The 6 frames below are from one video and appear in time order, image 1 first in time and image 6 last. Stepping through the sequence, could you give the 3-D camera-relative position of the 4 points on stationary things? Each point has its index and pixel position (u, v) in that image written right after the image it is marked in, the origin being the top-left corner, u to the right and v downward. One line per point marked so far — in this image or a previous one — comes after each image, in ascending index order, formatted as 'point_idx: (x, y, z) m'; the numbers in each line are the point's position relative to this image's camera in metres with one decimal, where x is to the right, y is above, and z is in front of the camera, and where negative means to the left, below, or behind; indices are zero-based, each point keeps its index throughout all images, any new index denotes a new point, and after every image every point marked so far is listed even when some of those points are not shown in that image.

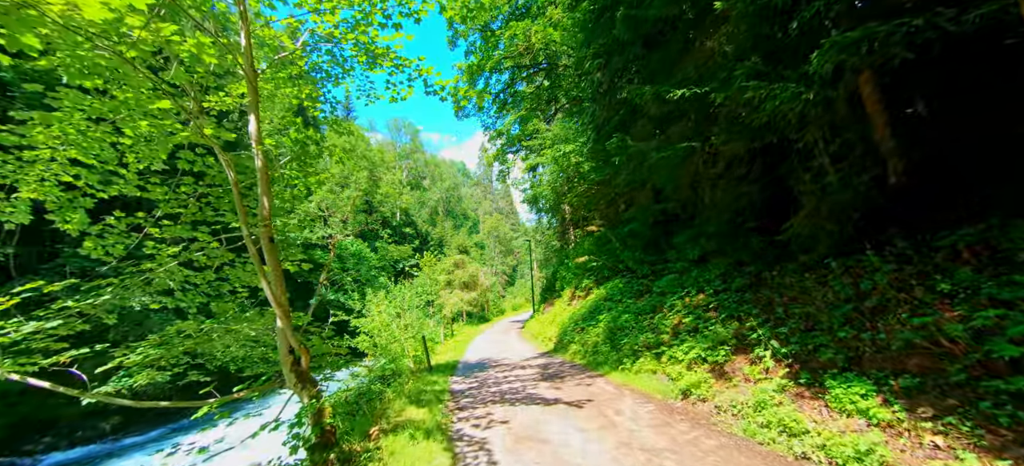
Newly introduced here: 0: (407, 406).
0: (-1.7, -2.8, +6.5) m
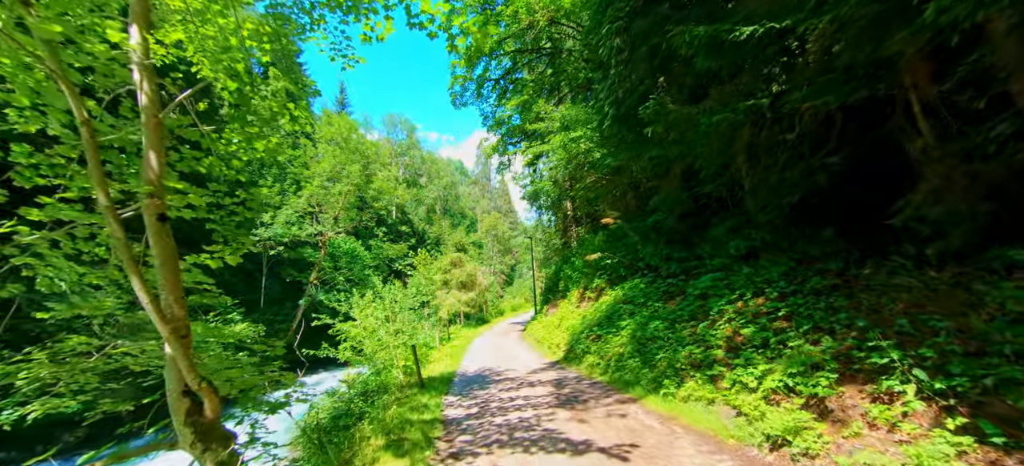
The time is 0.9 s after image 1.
0: (-1.5, -2.6, +4.8) m
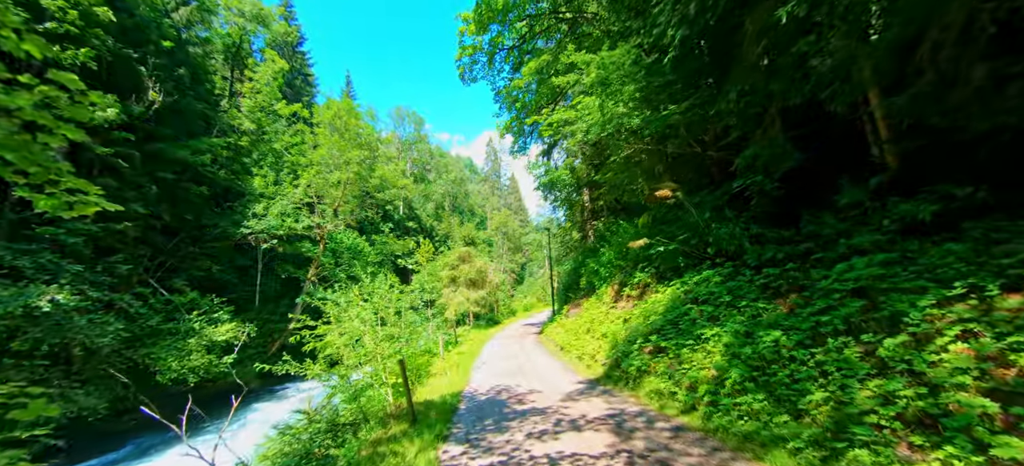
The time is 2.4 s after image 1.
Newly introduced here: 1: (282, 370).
0: (-1.1, -2.1, +2.1) m
1: (-4.4, -2.6, +7.7) m
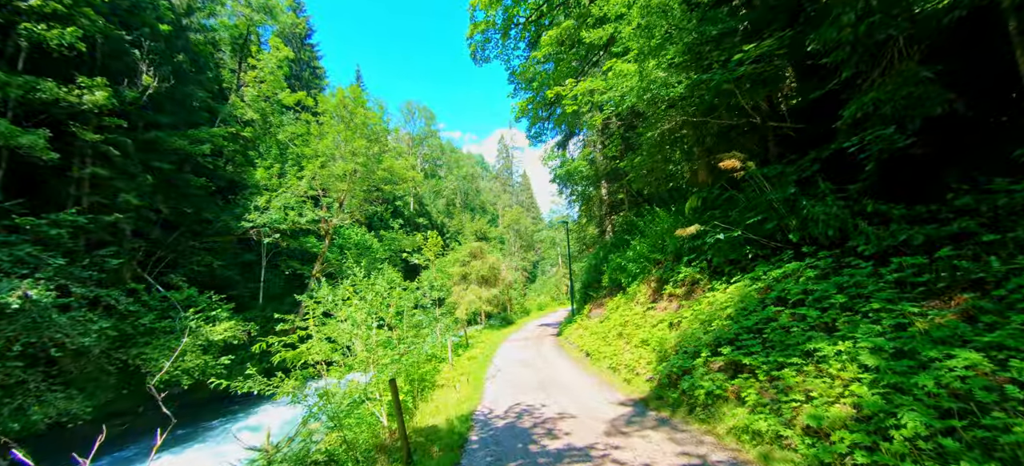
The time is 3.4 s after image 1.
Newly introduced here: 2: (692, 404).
0: (-0.9, -1.8, +0.3) m
1: (-4.0, -2.3, +6.1) m
2: (+2.4, -2.3, +5.6) m
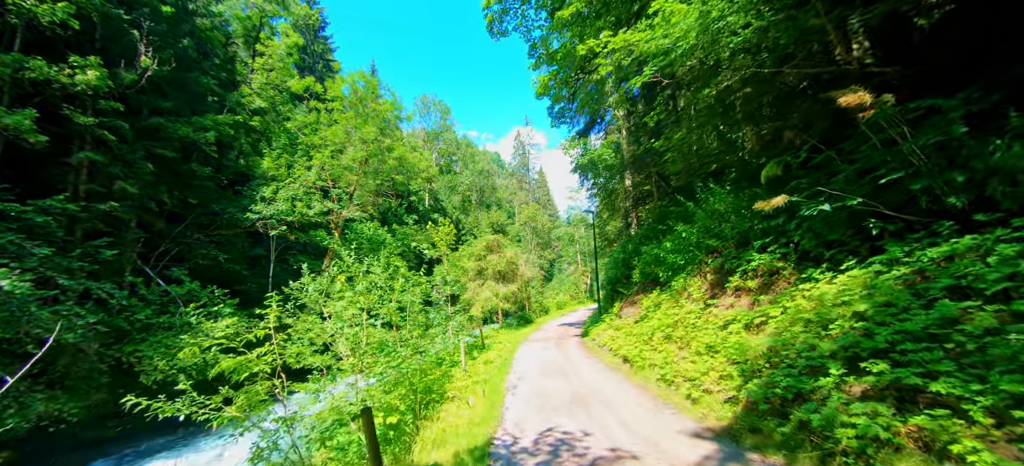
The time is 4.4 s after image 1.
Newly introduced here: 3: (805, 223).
0: (-0.8, -1.4, -1.4) m
1: (-3.6, -1.9, +4.4) m
2: (+2.8, -1.9, +3.7) m
3: (+4.9, +0.1, +6.8) m
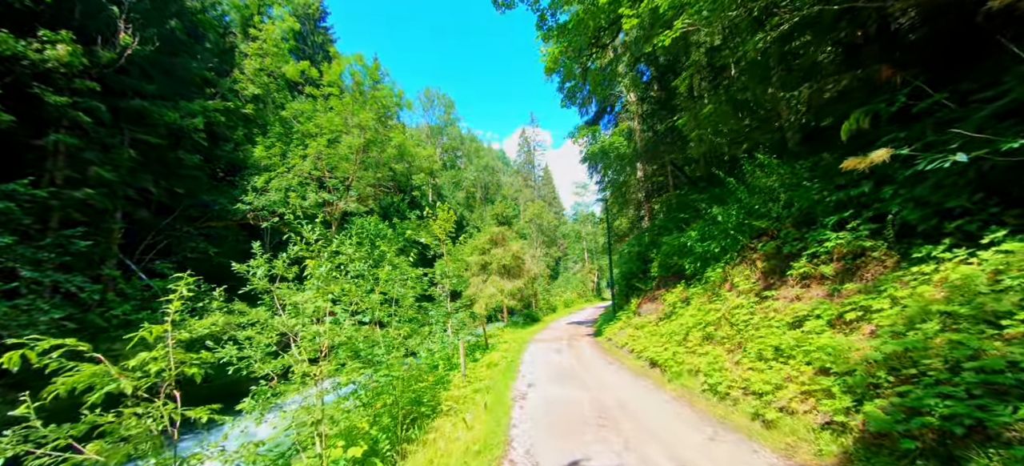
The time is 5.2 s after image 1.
0: (-0.8, -1.0, -3.0) m
1: (-3.5, -1.5, +2.9) m
2: (+2.9, -1.5, +2.2) m
3: (+5.1, +0.5, +5.2) m
